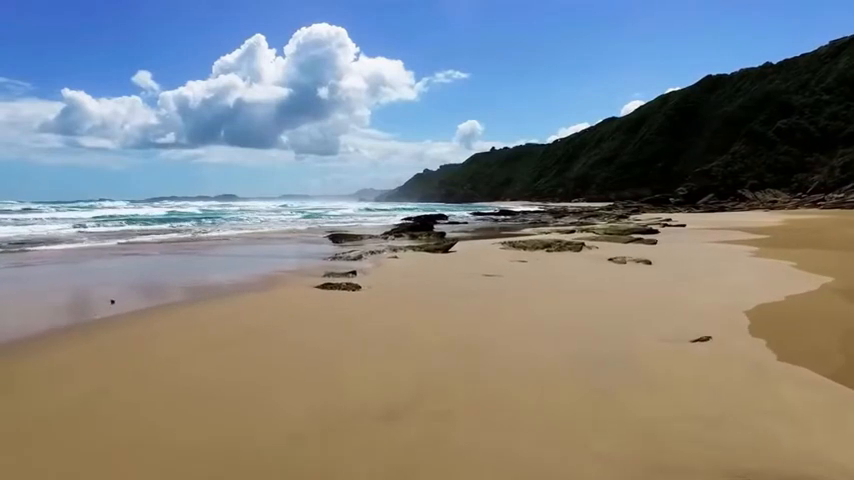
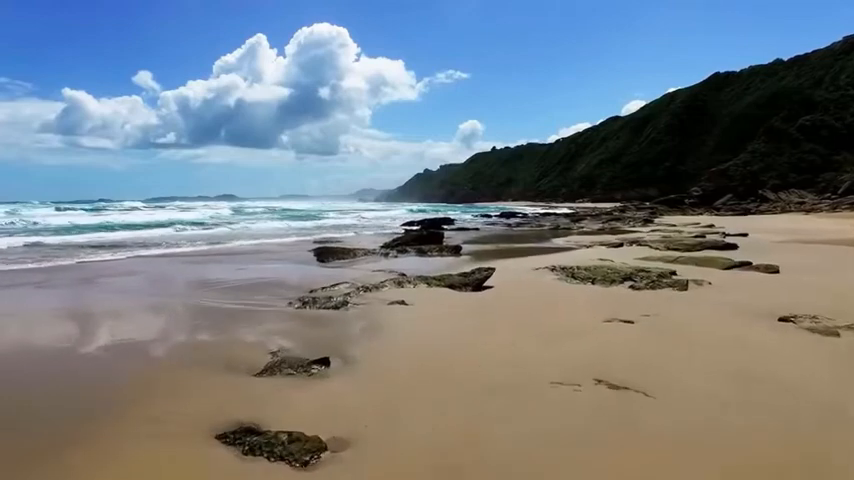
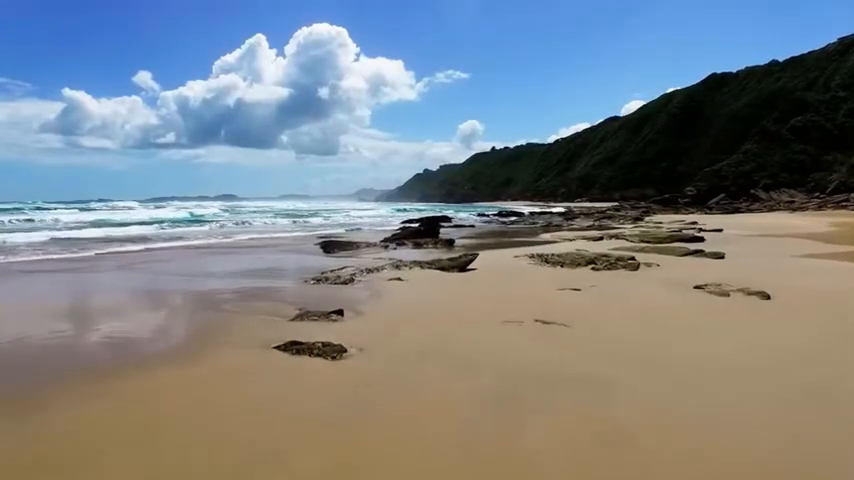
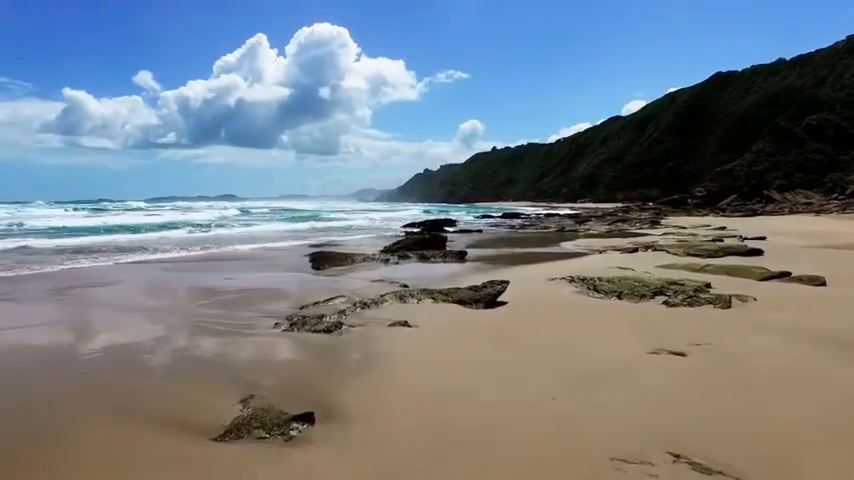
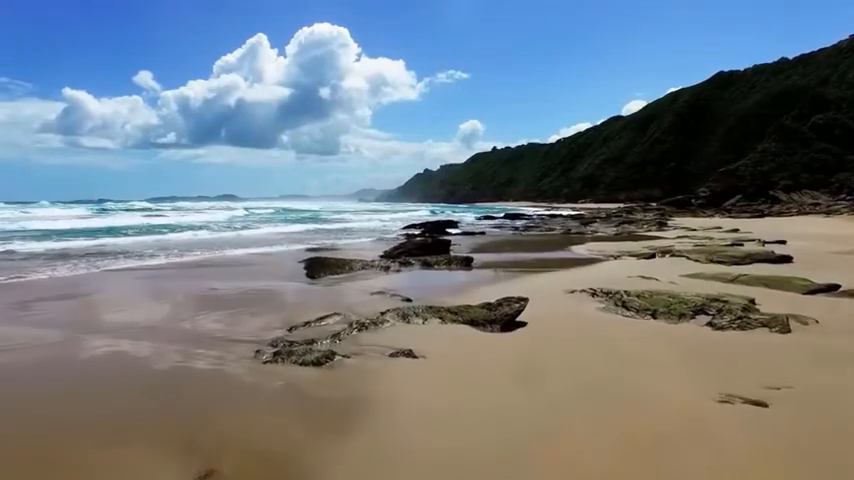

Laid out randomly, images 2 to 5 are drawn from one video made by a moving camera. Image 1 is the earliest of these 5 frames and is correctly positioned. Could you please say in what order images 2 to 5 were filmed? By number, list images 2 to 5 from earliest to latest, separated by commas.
3, 2, 4, 5
